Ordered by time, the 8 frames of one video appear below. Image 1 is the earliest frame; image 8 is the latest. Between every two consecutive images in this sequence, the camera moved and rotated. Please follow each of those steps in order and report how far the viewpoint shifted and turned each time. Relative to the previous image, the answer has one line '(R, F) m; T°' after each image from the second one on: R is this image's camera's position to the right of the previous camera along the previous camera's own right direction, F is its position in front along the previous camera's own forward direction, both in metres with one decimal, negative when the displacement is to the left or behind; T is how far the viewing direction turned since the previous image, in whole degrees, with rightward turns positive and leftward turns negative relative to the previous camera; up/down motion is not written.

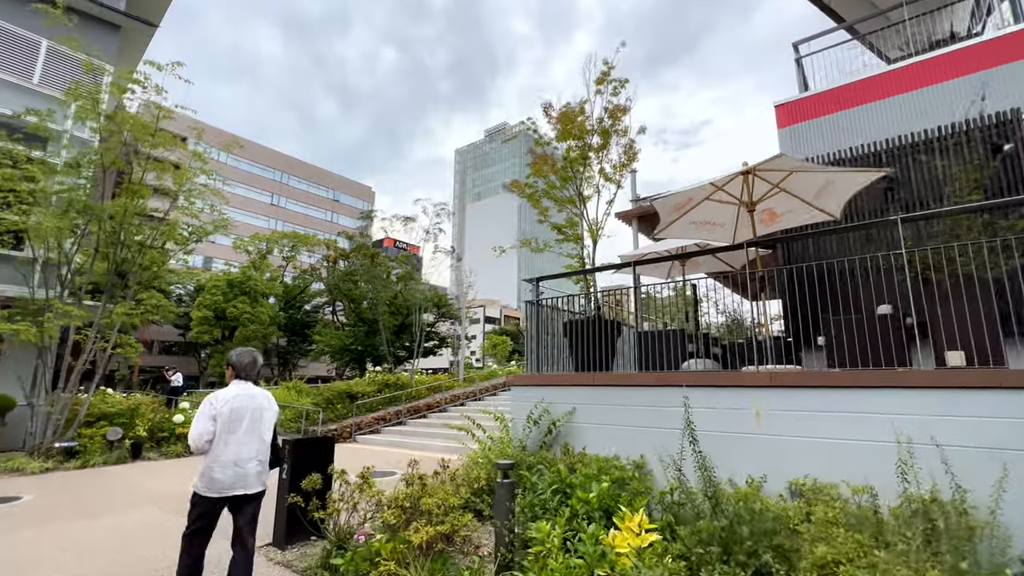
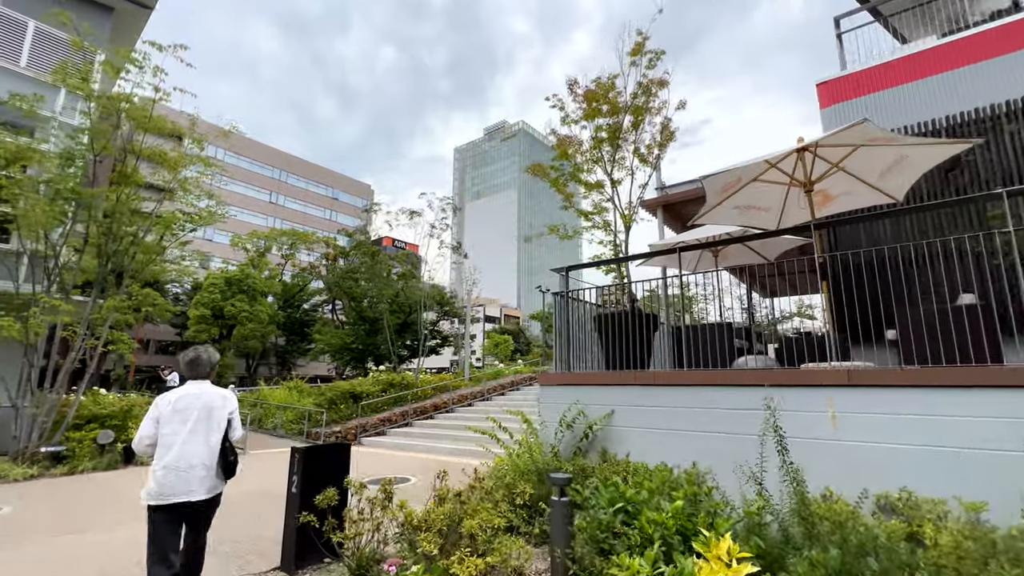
(-0.3, +0.5) m; 0°
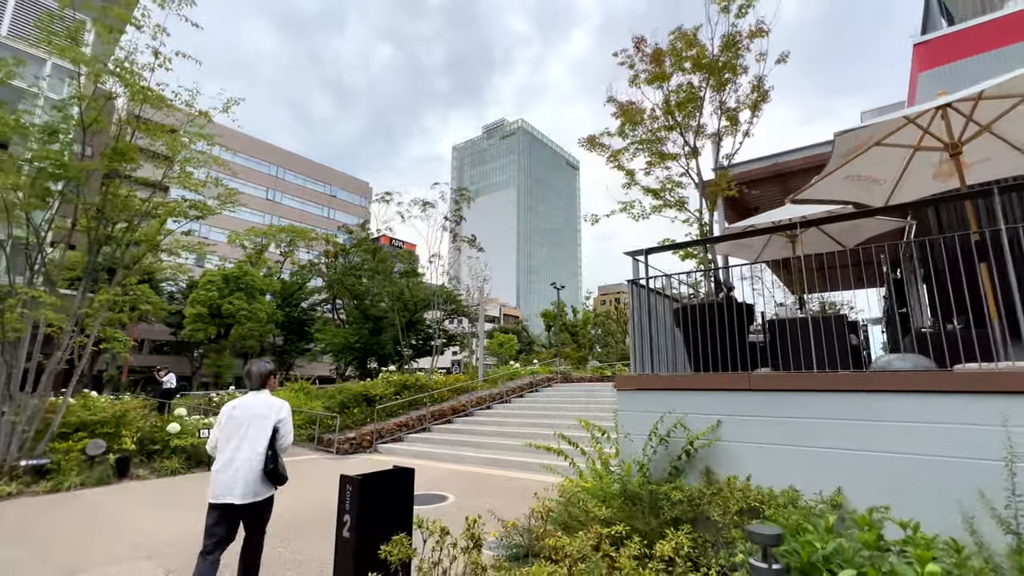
(-0.7, +0.9) m; 0°
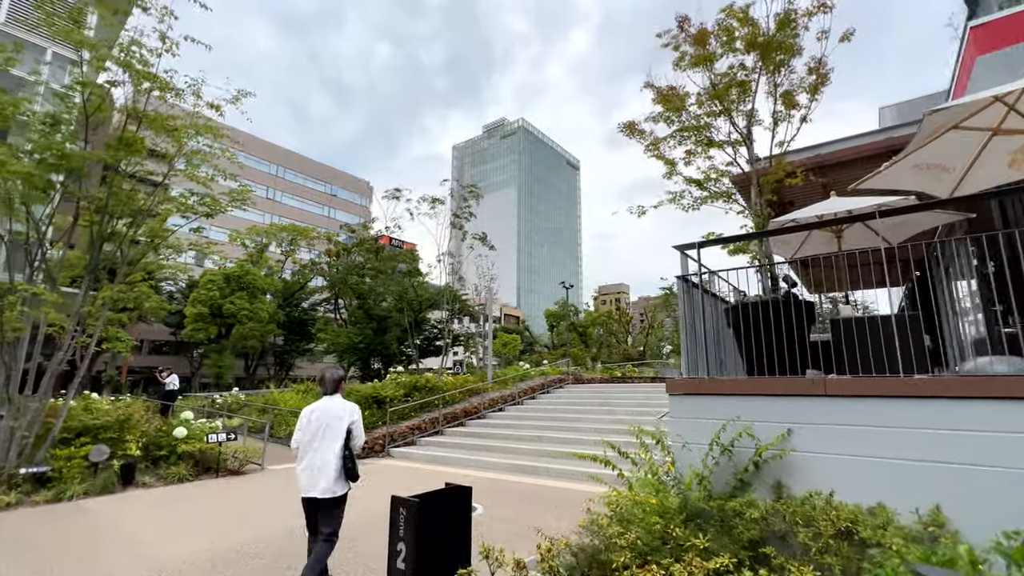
(-0.4, +0.3) m; 0°
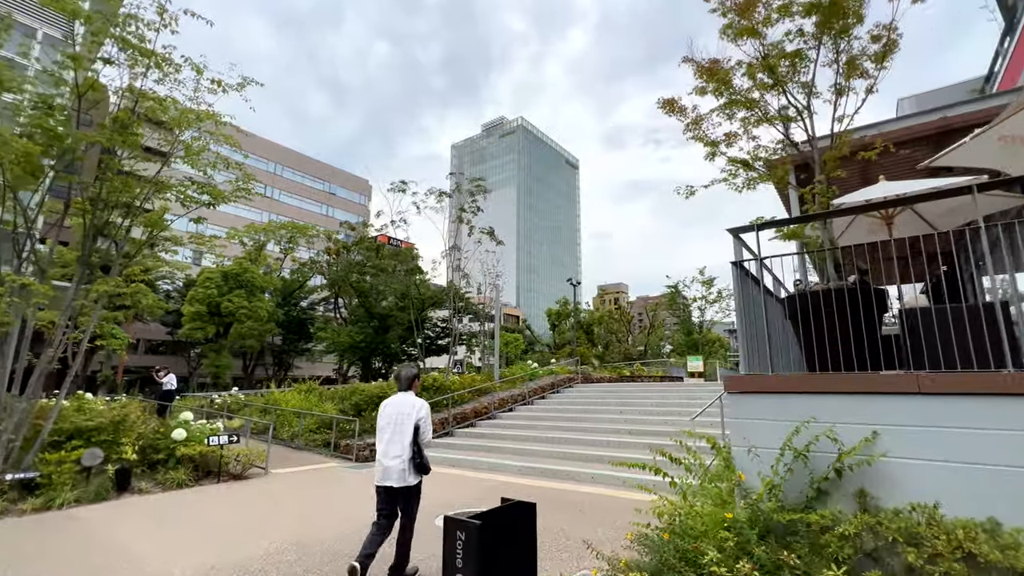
(-0.3, +0.4) m; 0°
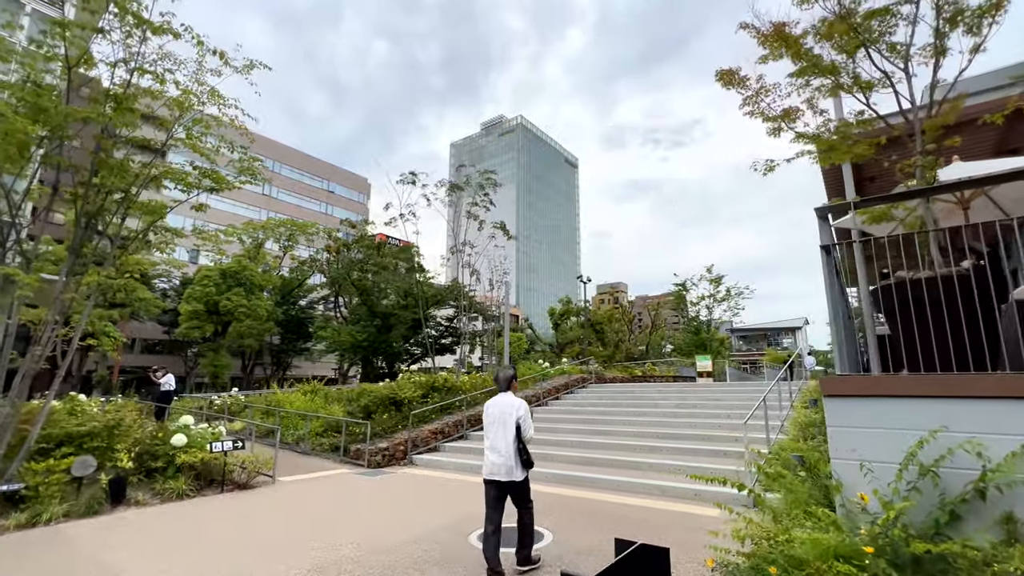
(-0.4, +0.5) m; 0°
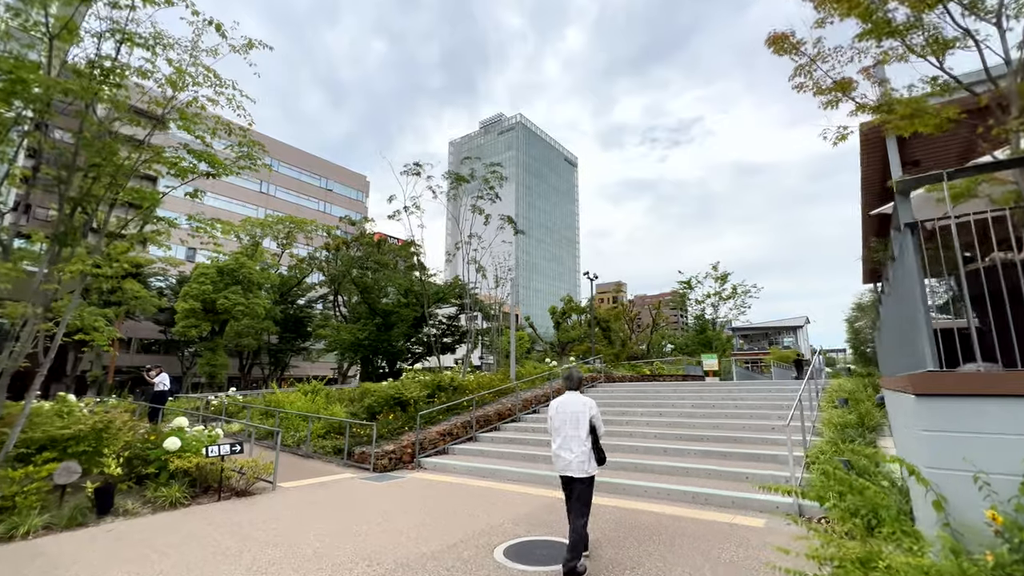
(-0.3, +0.5) m; 0°
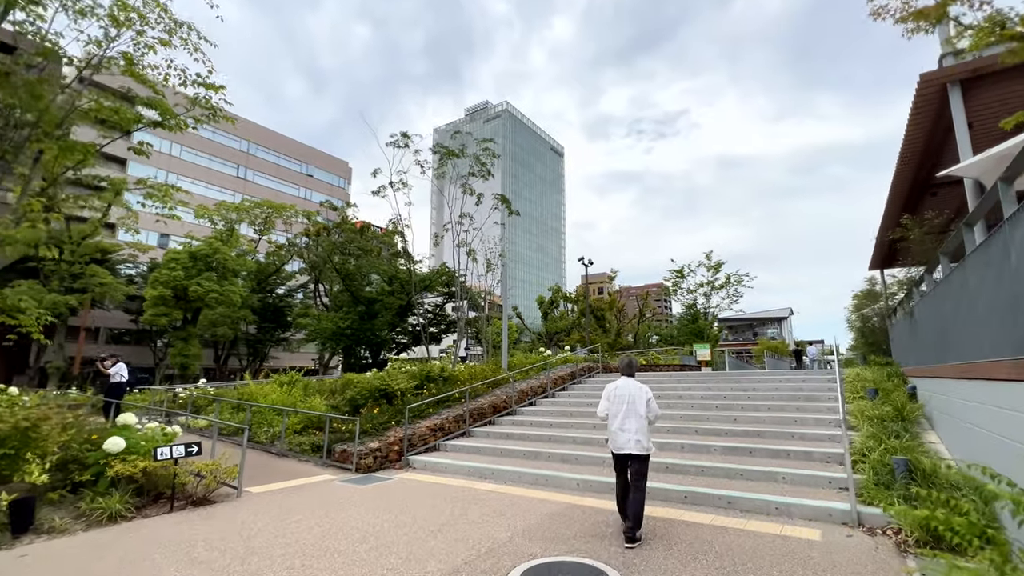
(-0.2, +0.8) m; +2°
